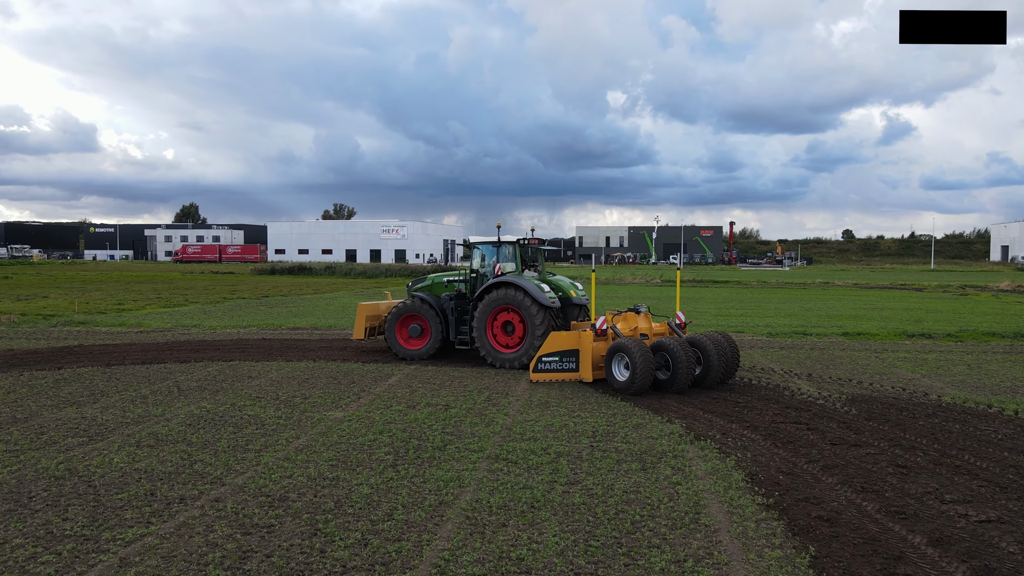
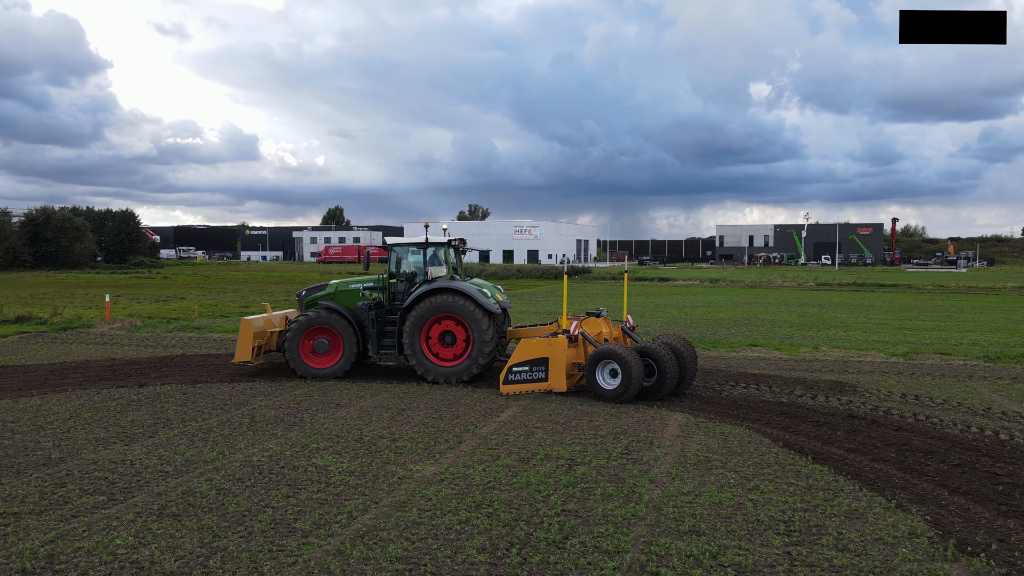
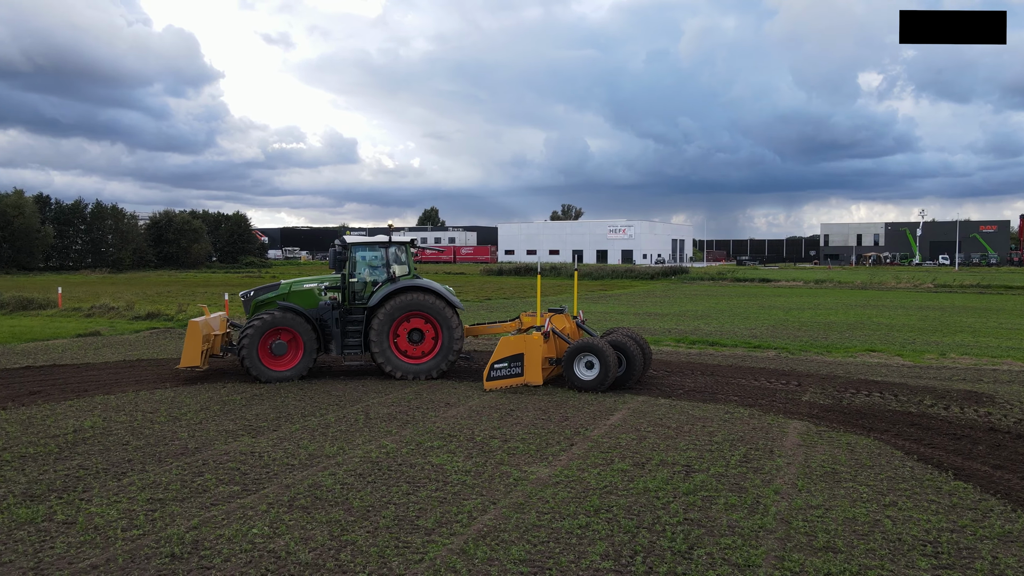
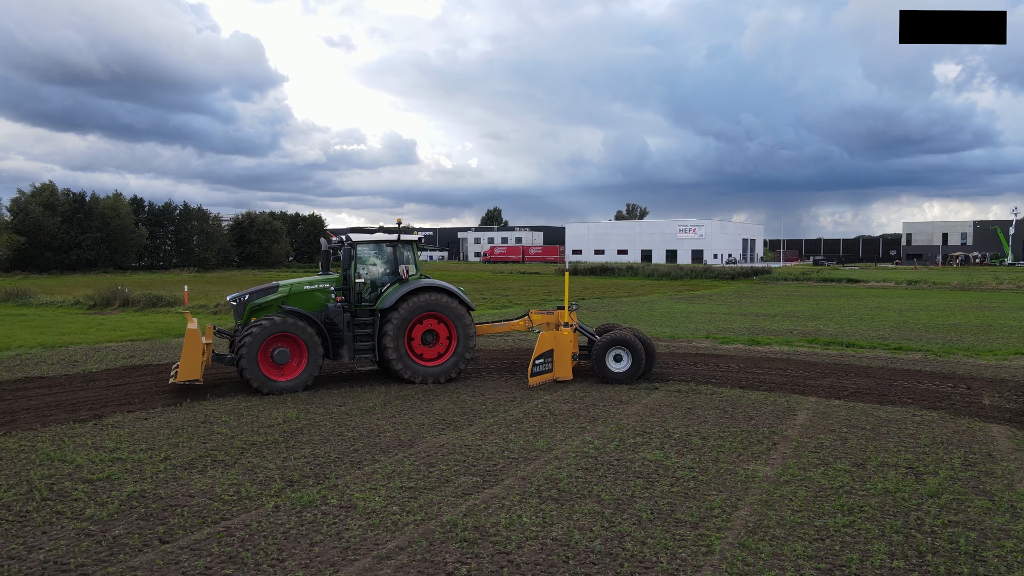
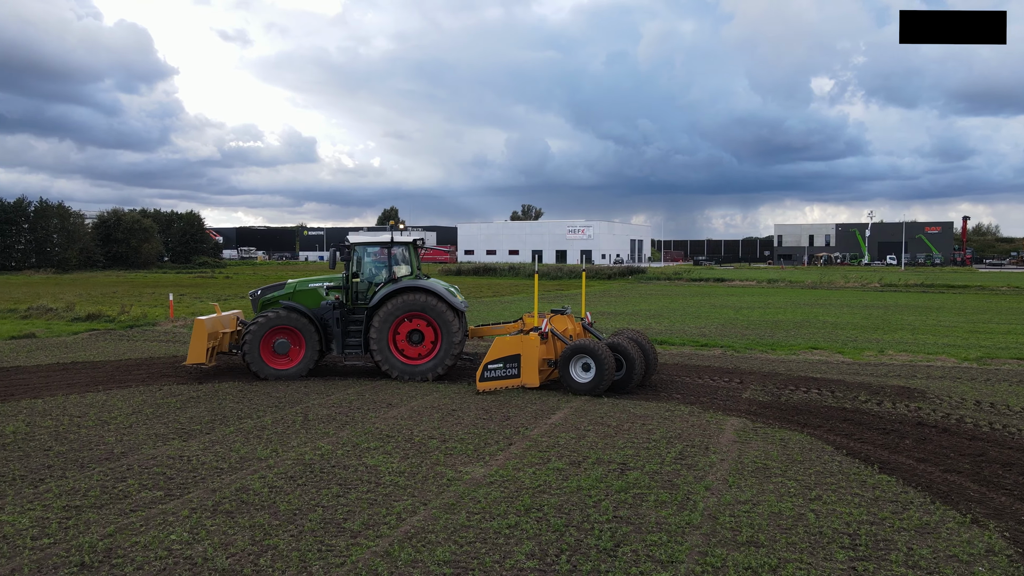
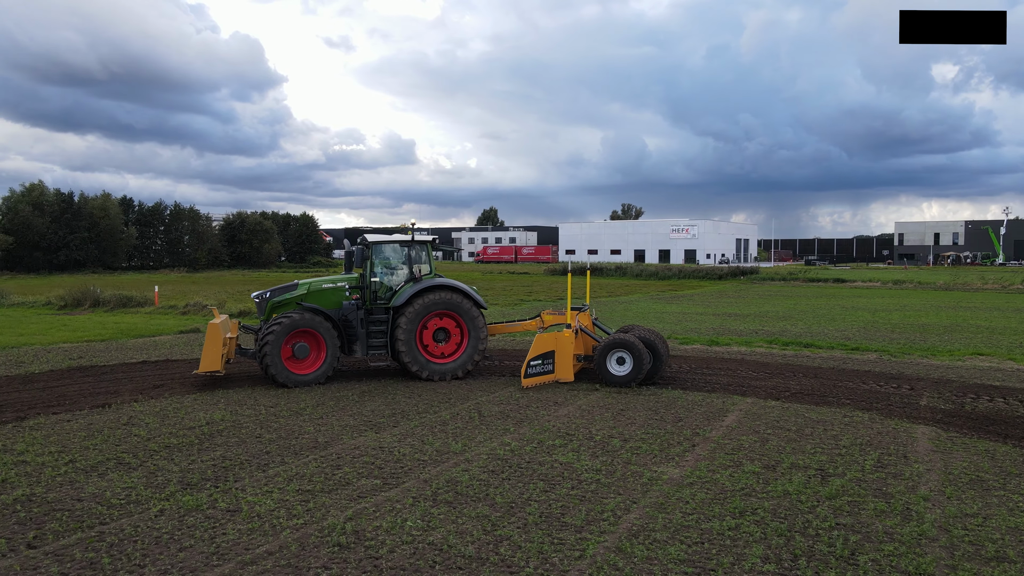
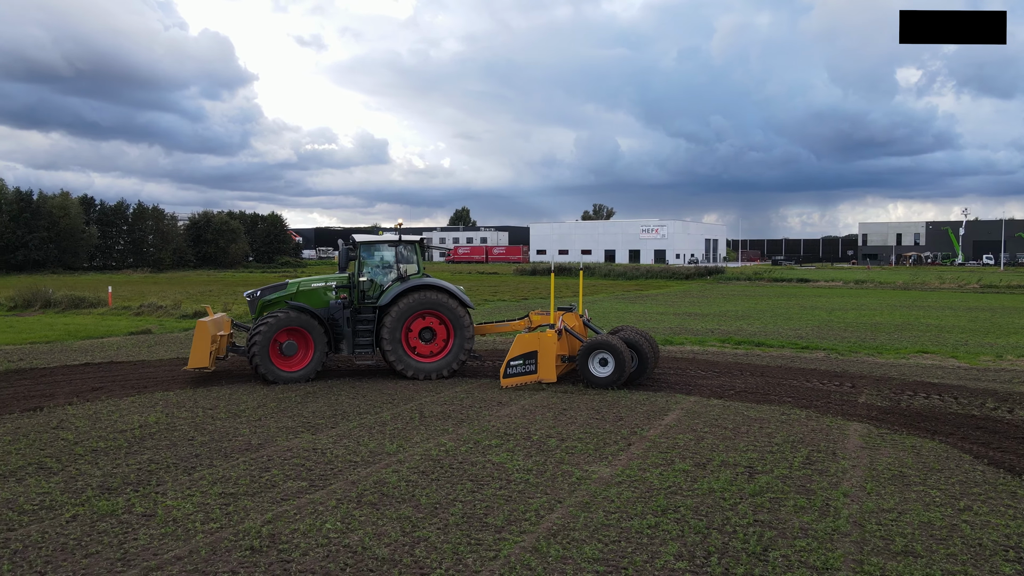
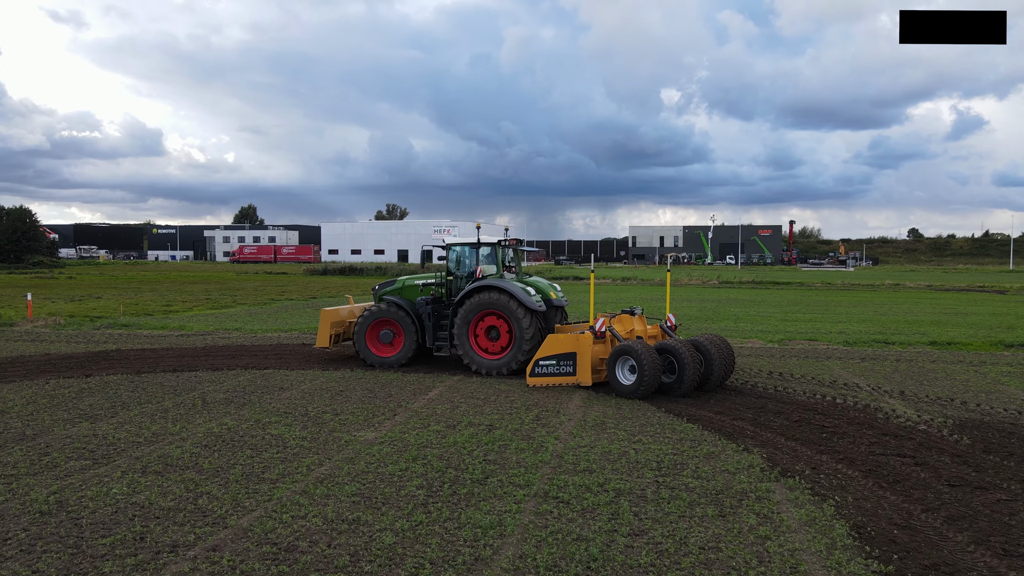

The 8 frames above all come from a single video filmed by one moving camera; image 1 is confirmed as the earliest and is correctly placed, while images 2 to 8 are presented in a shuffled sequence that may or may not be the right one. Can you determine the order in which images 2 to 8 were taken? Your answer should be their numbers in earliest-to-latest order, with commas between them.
8, 2, 5, 3, 7, 6, 4
